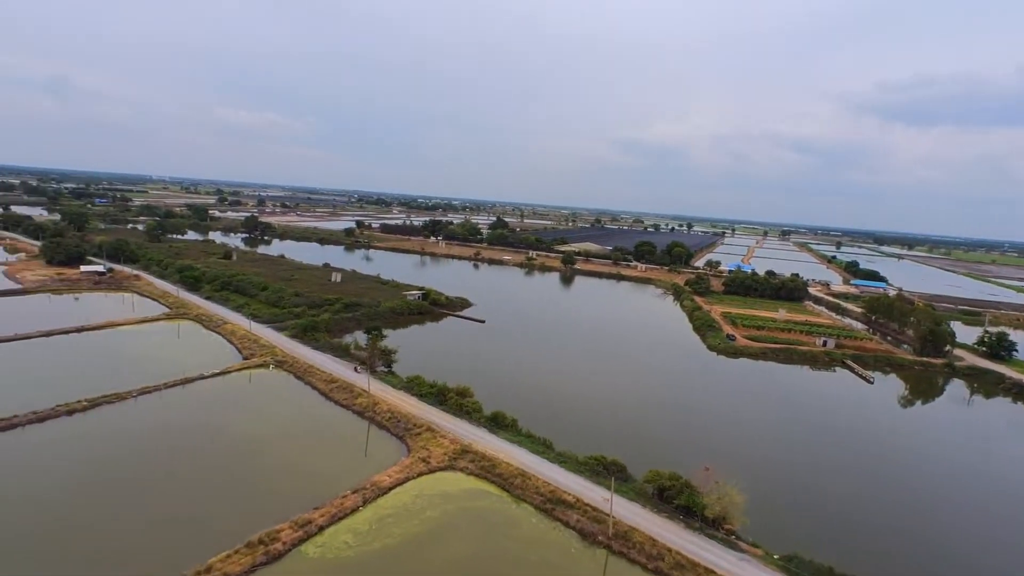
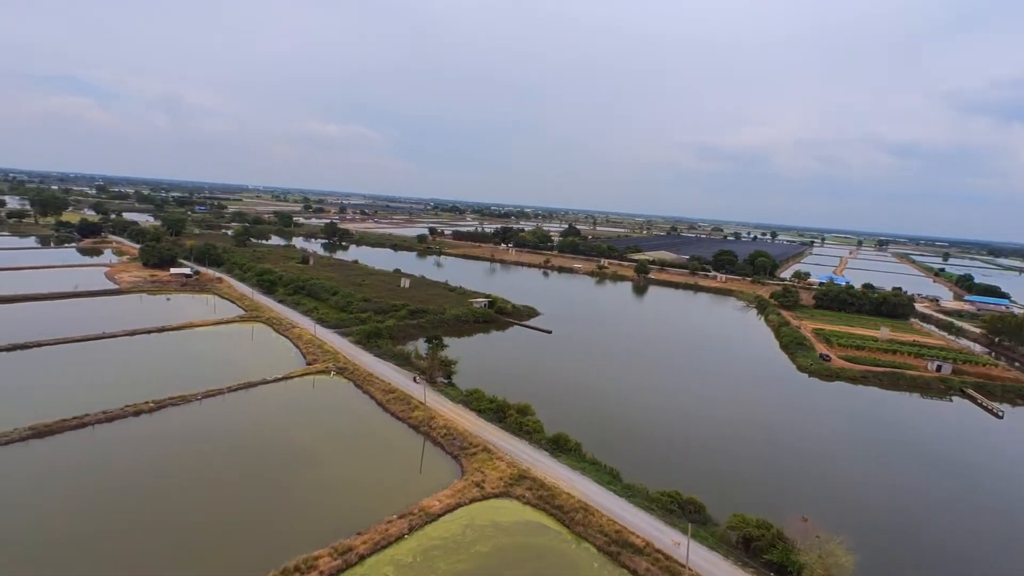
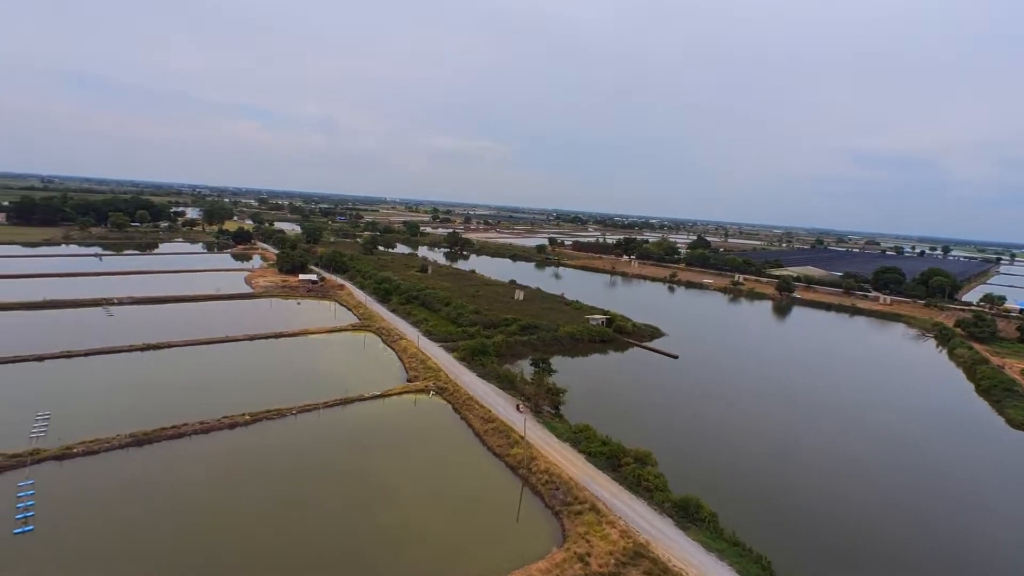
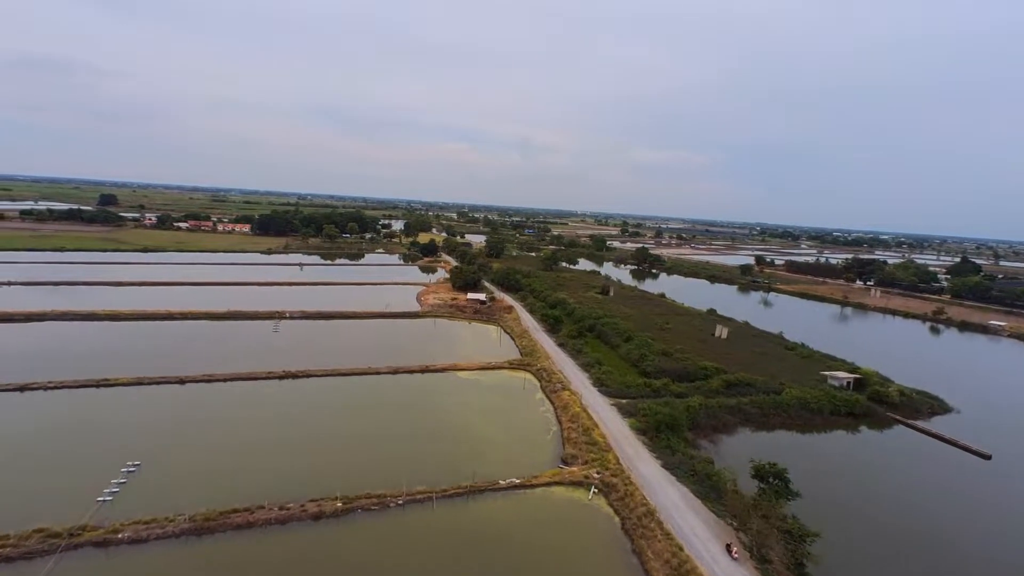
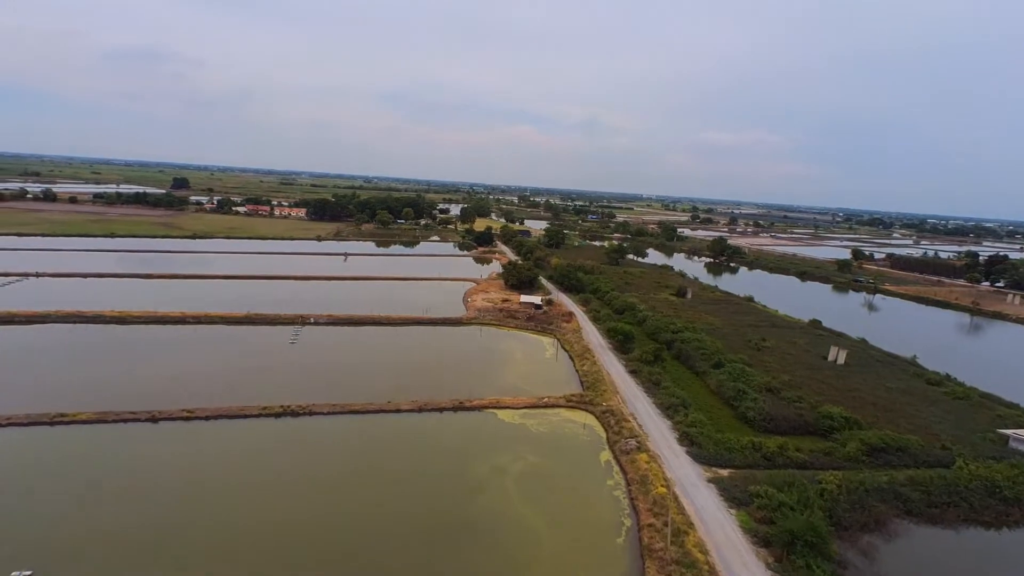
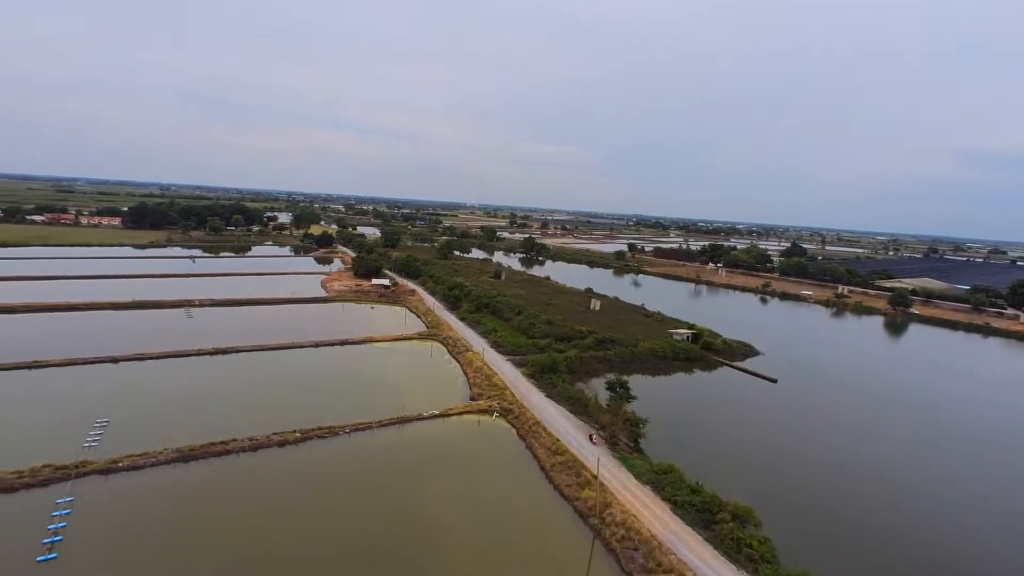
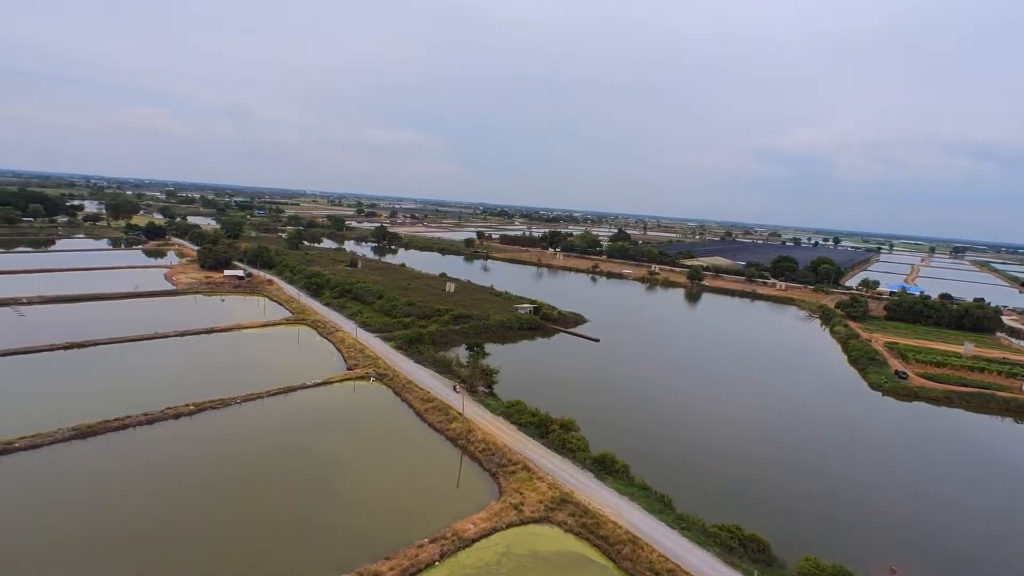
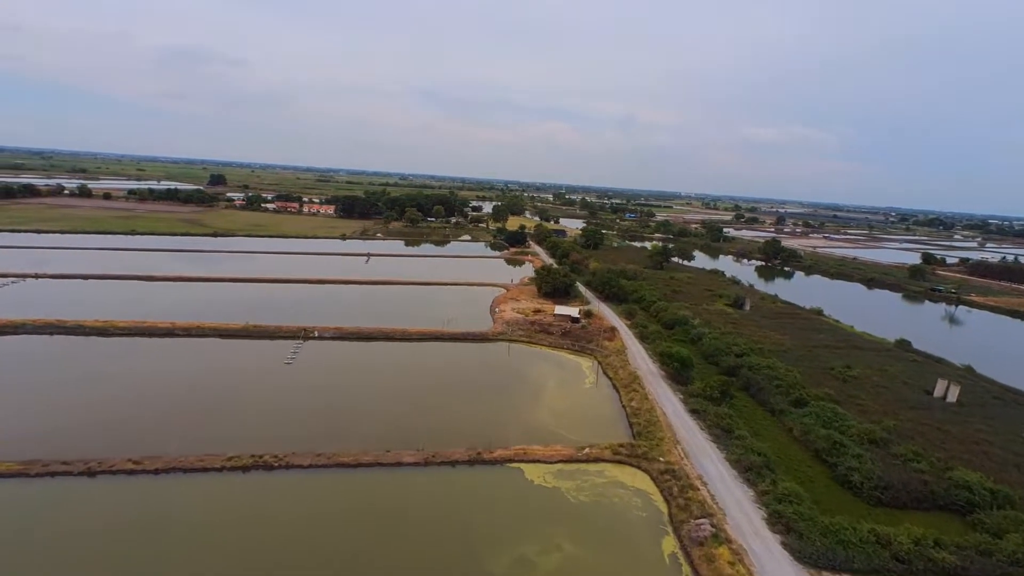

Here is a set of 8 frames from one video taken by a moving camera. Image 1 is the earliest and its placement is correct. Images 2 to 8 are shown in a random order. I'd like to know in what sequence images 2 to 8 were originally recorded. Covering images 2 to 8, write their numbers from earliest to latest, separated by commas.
2, 7, 3, 6, 4, 5, 8
